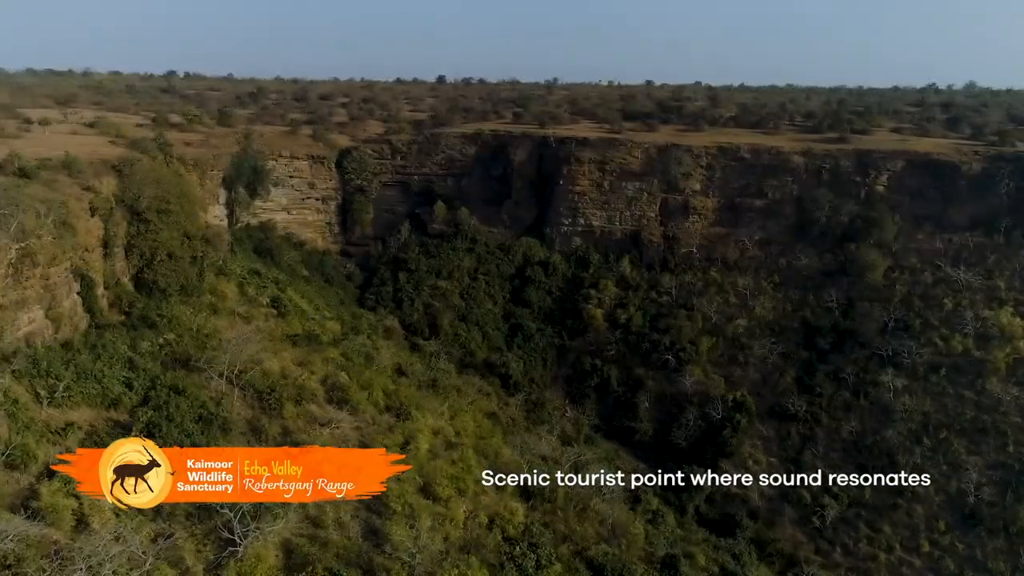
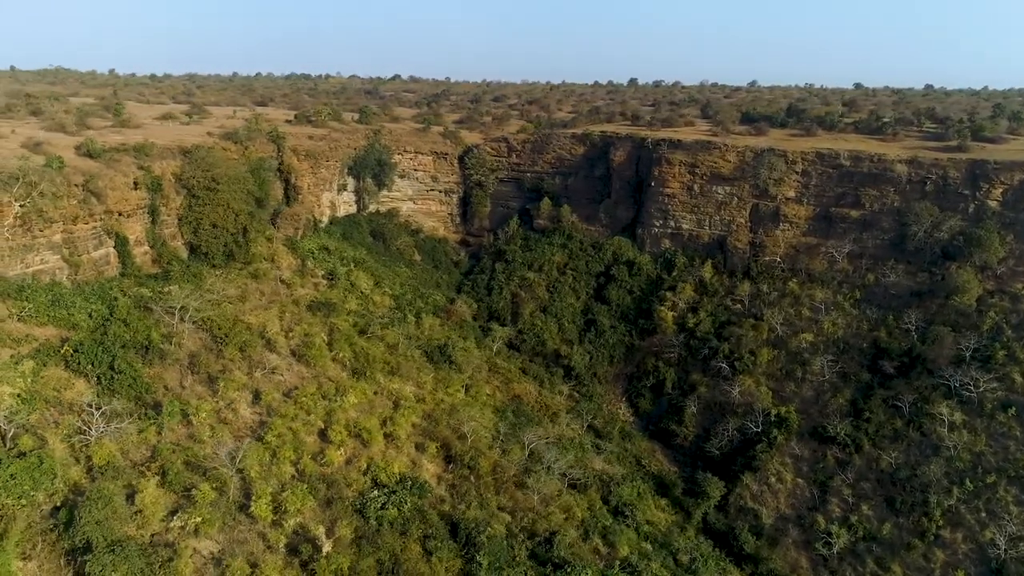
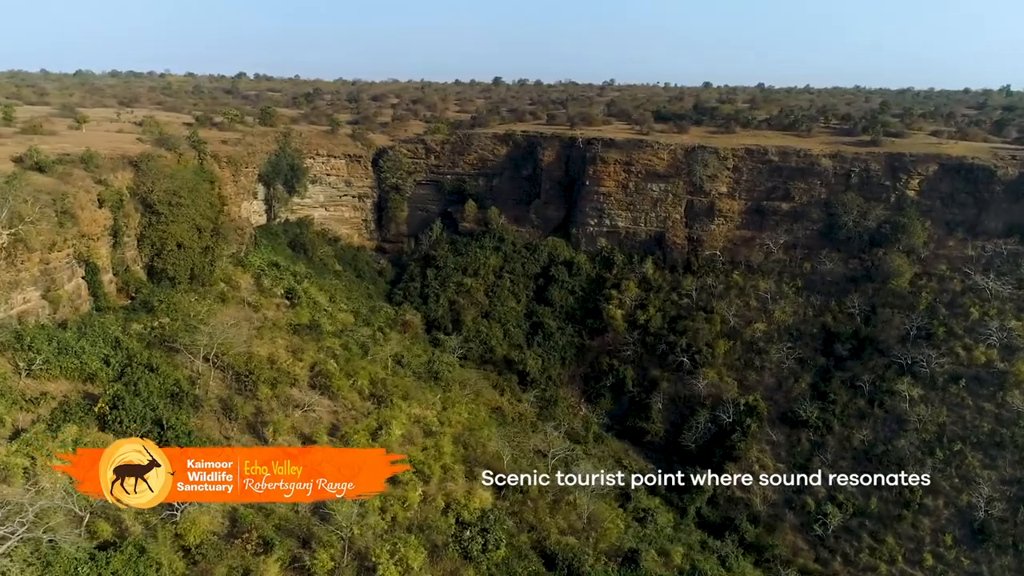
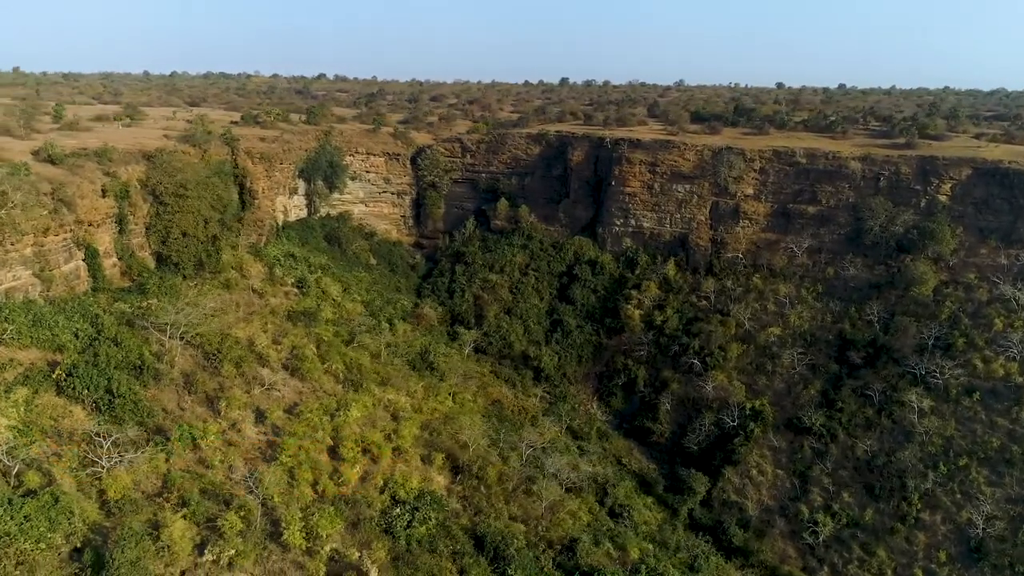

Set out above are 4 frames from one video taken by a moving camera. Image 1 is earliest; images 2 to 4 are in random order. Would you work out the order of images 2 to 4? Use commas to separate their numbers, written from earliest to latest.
3, 4, 2
